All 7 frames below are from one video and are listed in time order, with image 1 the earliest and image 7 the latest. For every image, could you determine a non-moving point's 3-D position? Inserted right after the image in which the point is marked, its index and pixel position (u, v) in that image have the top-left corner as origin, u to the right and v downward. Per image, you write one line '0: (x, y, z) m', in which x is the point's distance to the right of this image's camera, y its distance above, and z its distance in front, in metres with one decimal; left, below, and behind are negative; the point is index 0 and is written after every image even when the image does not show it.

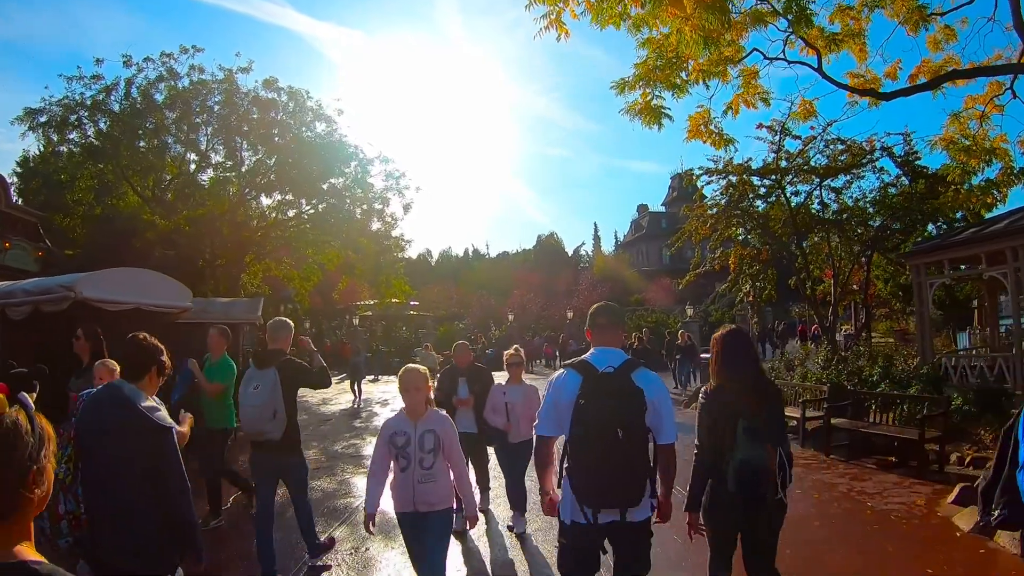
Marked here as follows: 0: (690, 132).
0: (+2.3, +2.0, +9.8) m
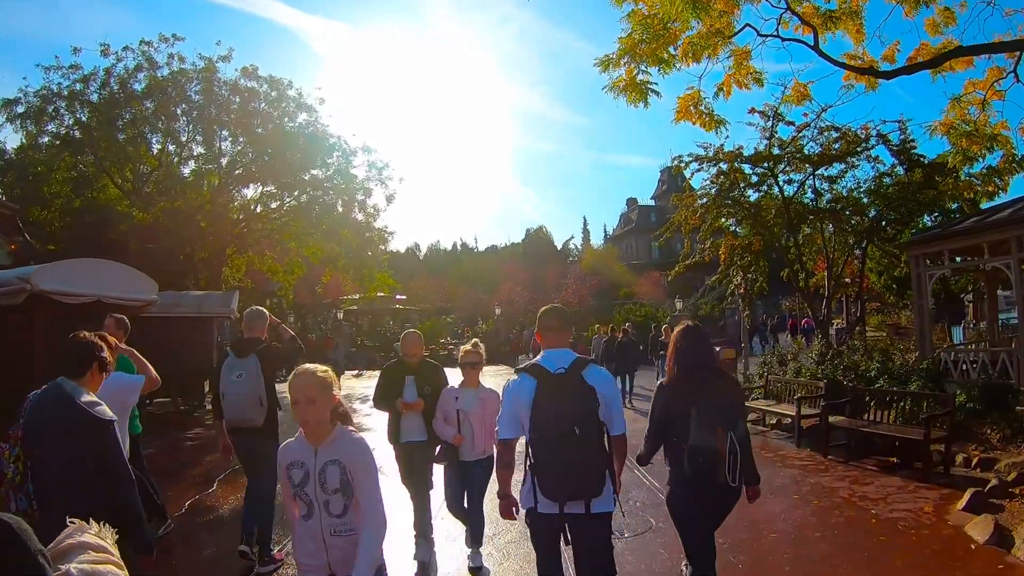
0: (+2.0, +2.1, +9.3) m
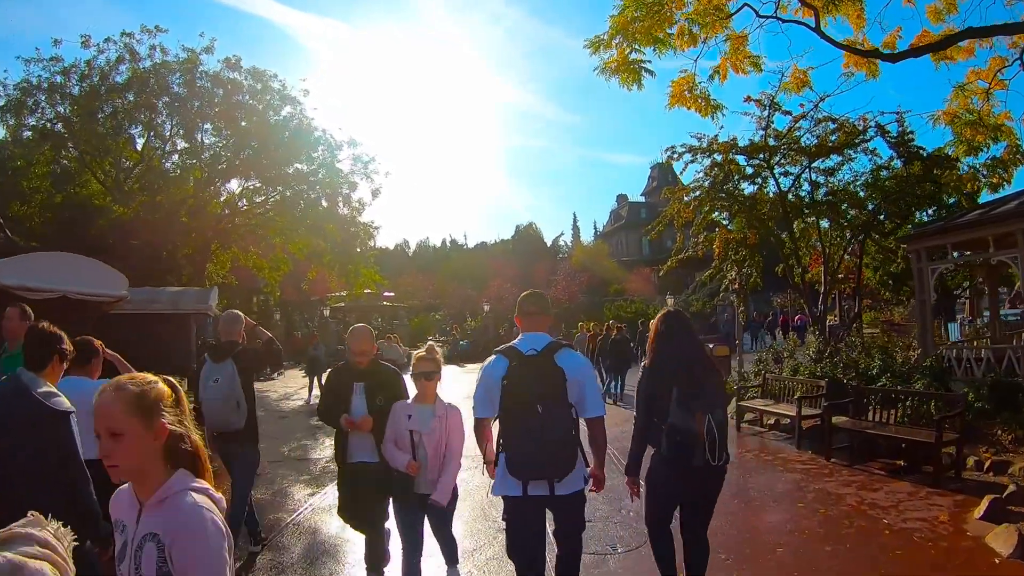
0: (+1.9, +2.2, +8.8) m
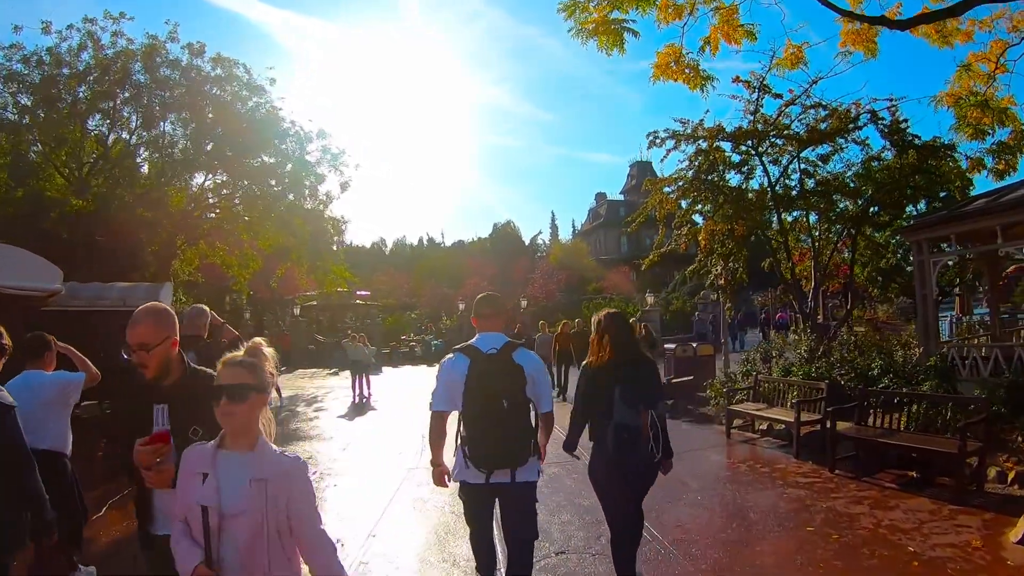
0: (+1.5, +2.3, +7.9) m
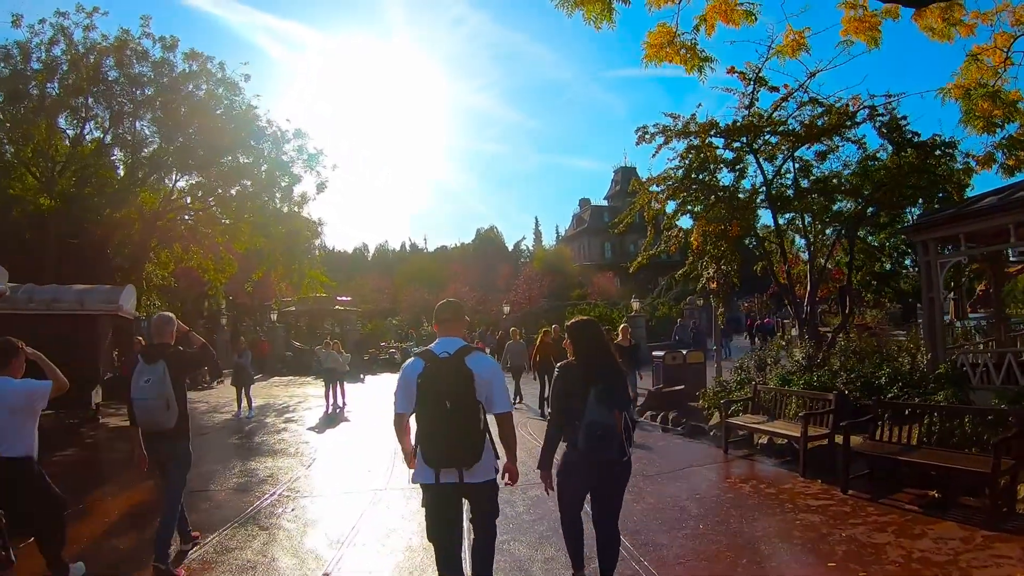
0: (+1.4, +2.3, +7.3) m
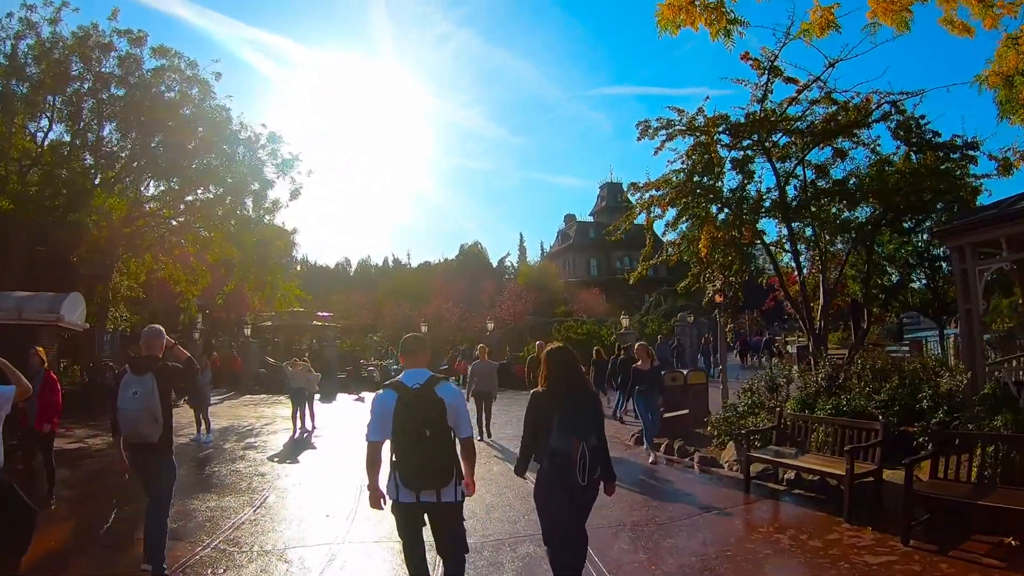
0: (+1.3, +2.2, +6.2) m
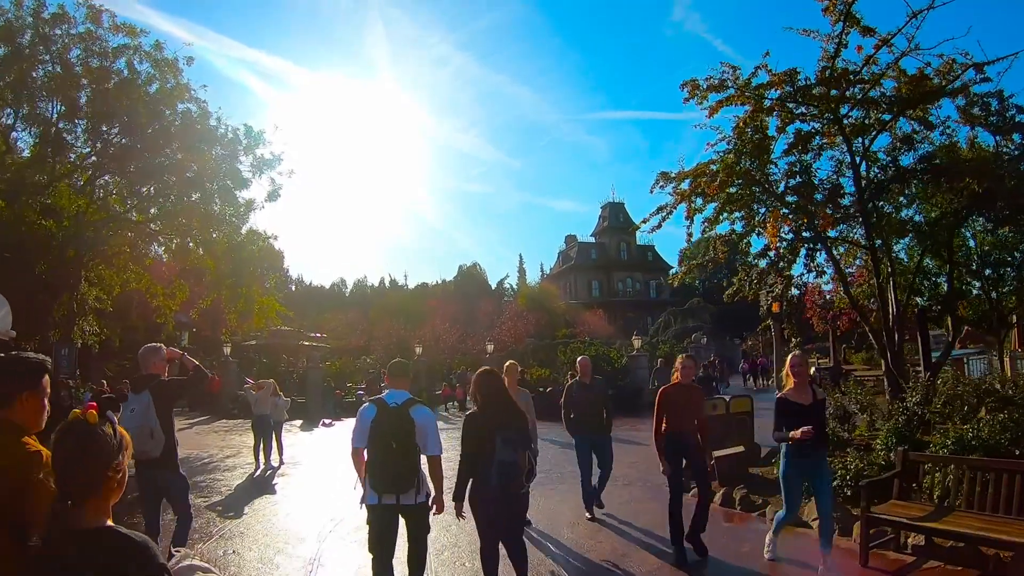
0: (+1.4, +2.3, +4.1) m
